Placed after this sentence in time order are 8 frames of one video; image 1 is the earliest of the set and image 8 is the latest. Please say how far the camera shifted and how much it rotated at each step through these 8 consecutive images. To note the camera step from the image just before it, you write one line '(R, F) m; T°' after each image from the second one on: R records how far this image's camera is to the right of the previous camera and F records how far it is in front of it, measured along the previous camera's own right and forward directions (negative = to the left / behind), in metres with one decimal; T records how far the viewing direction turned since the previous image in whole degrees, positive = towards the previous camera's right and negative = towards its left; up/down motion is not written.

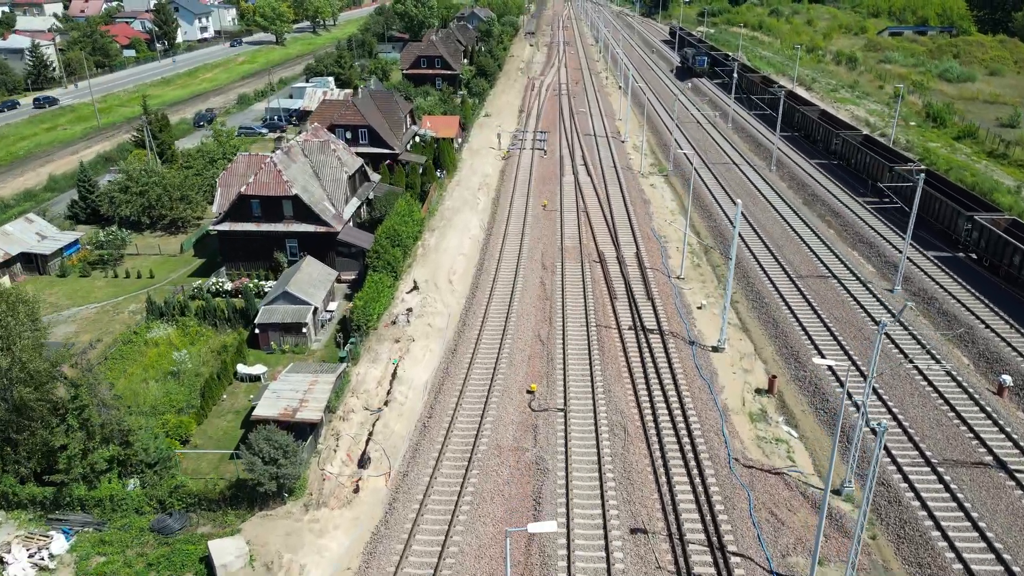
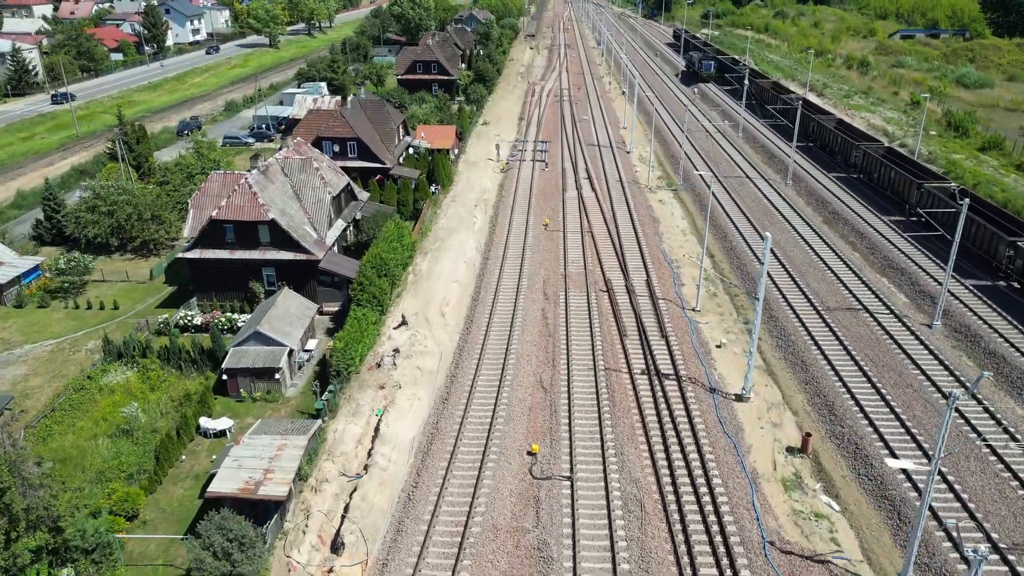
(0.0, +3.4) m; 0°
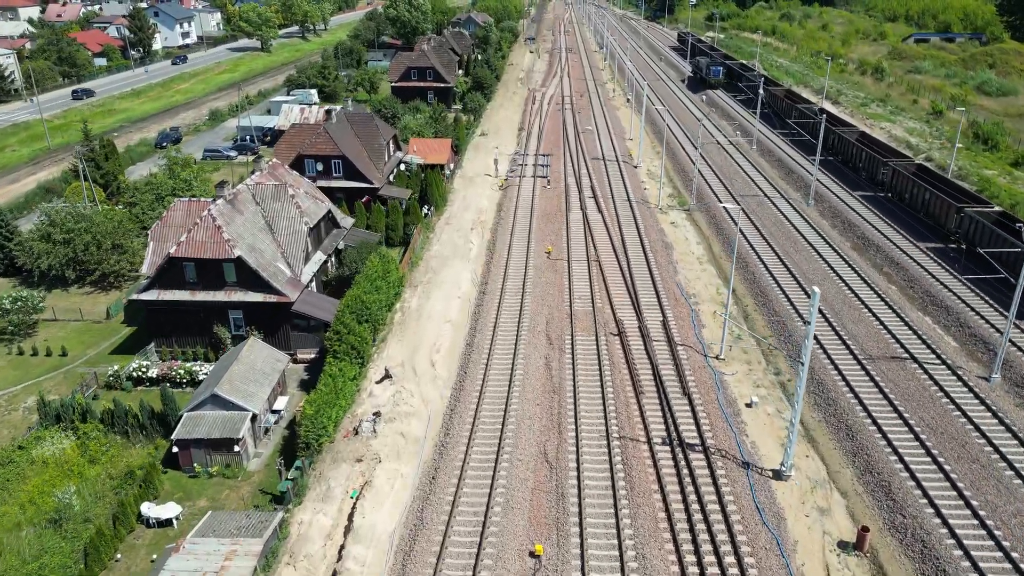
(0.0, +4.0) m; 0°
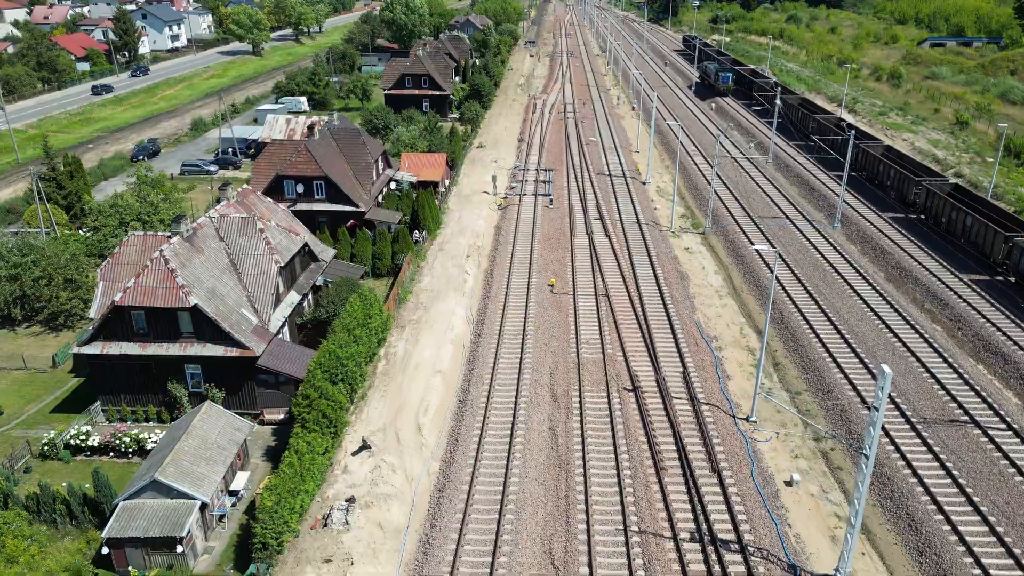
(0.0, +4.0) m; 0°
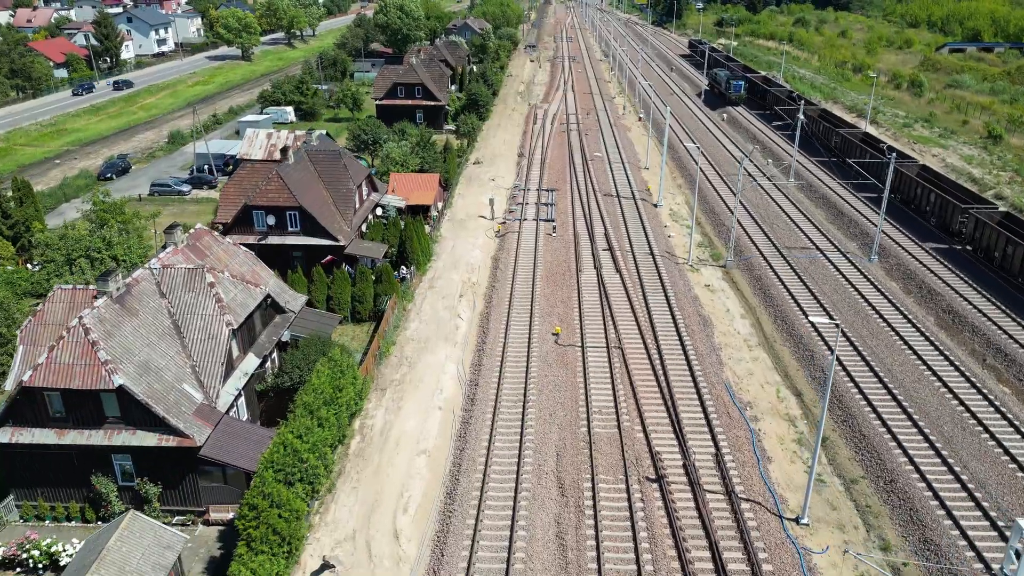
(0.0, +4.7) m; 0°
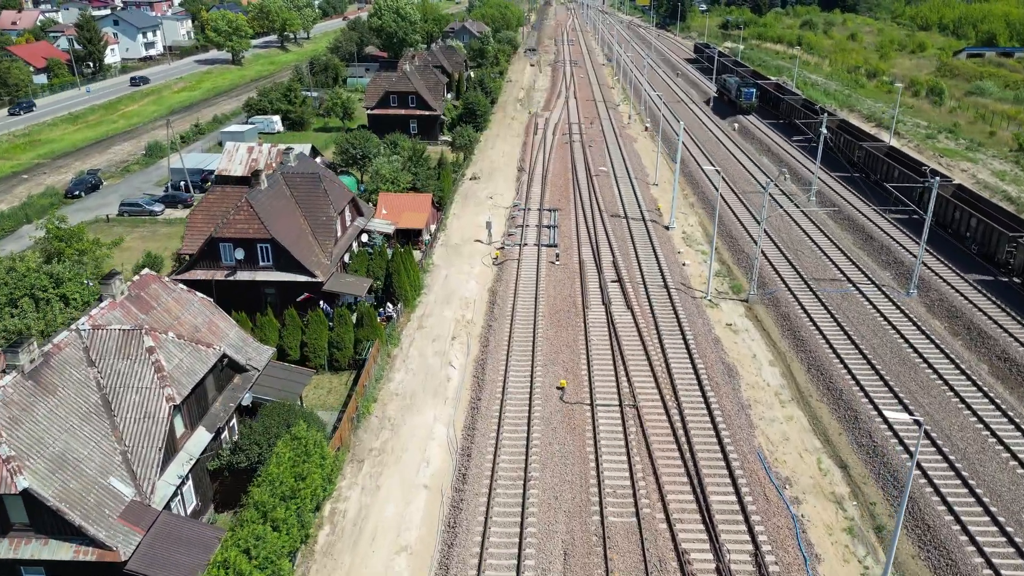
(0.0, +4.0) m; 0°
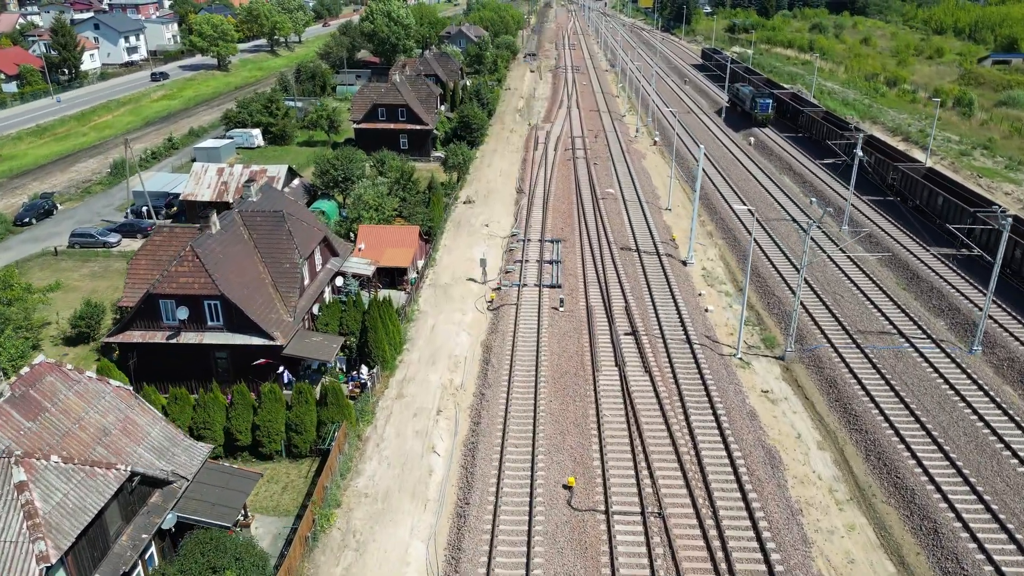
(+0.1, +5.2) m; 0°
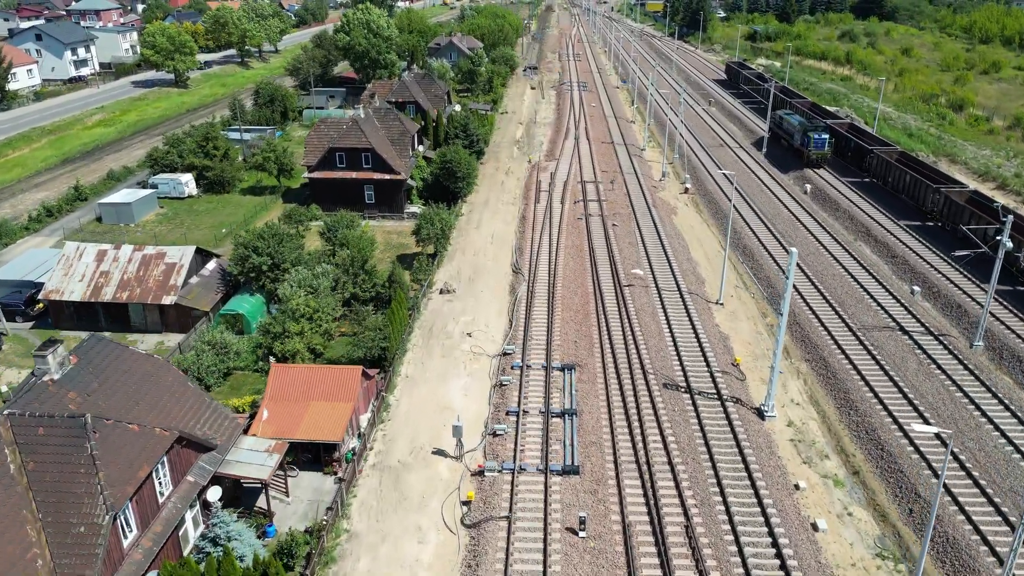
(+0.3, +13.3) m; 0°
